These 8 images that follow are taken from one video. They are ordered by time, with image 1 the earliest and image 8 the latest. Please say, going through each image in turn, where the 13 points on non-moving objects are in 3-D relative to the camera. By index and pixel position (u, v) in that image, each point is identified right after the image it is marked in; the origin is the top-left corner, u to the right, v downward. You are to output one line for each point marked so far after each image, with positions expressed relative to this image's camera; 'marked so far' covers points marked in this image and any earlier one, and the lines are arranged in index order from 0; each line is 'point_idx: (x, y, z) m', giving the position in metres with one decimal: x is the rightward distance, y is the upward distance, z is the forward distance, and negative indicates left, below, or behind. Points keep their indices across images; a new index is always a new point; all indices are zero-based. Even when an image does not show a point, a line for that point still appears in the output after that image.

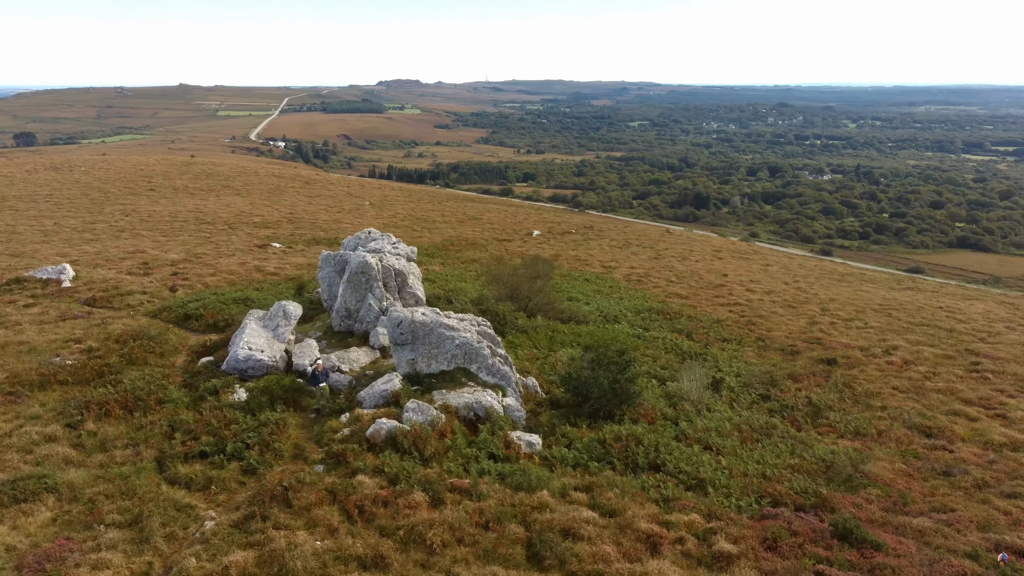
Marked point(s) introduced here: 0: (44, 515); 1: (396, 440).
0: (-7.9, -3.8, +13.8) m
1: (-2.3, -3.0, +16.0) m
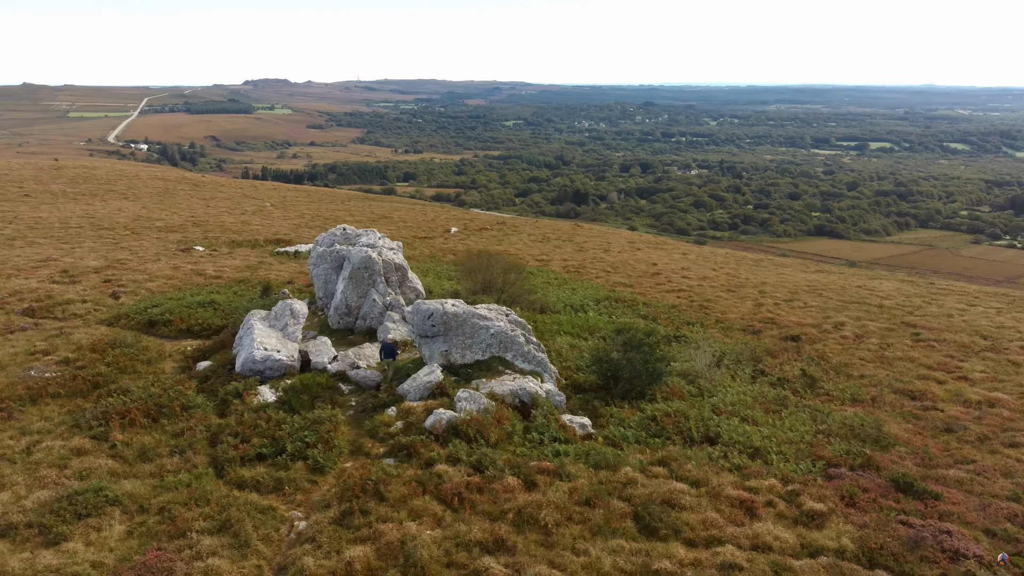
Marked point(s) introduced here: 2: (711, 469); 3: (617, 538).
0: (-6.3, -3.8, +13.0) m
1: (-1.1, -2.8, +16.0) m
2: (+3.7, -3.3, +14.8) m
3: (+1.7, -3.8, +12.3) m
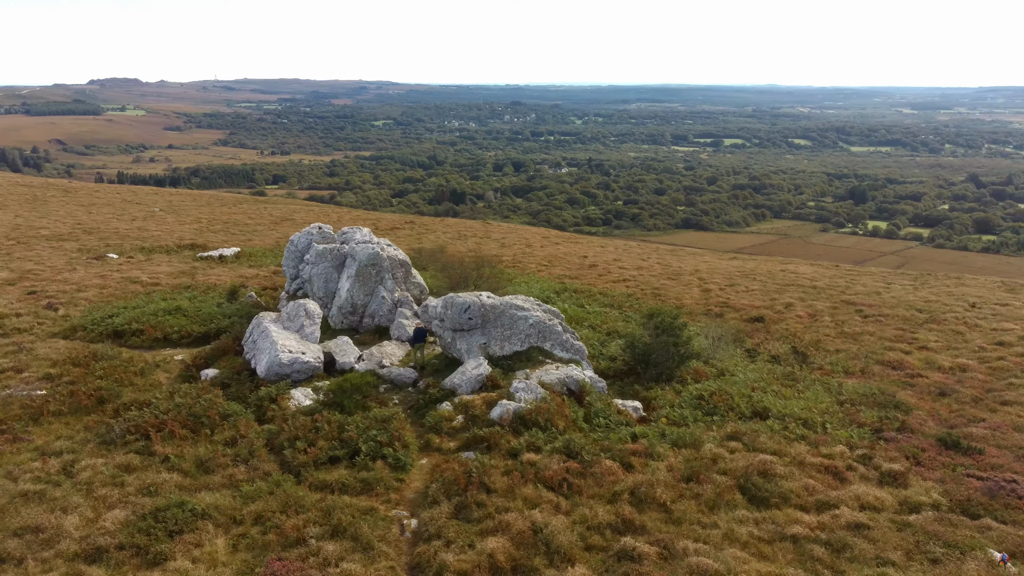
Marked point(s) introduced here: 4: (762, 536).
0: (-4.4, -3.8, +12.2) m
1: (+0.3, -2.6, +15.9) m
2: (+5.2, -2.9, +15.5) m
3: (+3.6, -3.5, +12.8) m
4: (+3.7, -3.6, +11.8) m
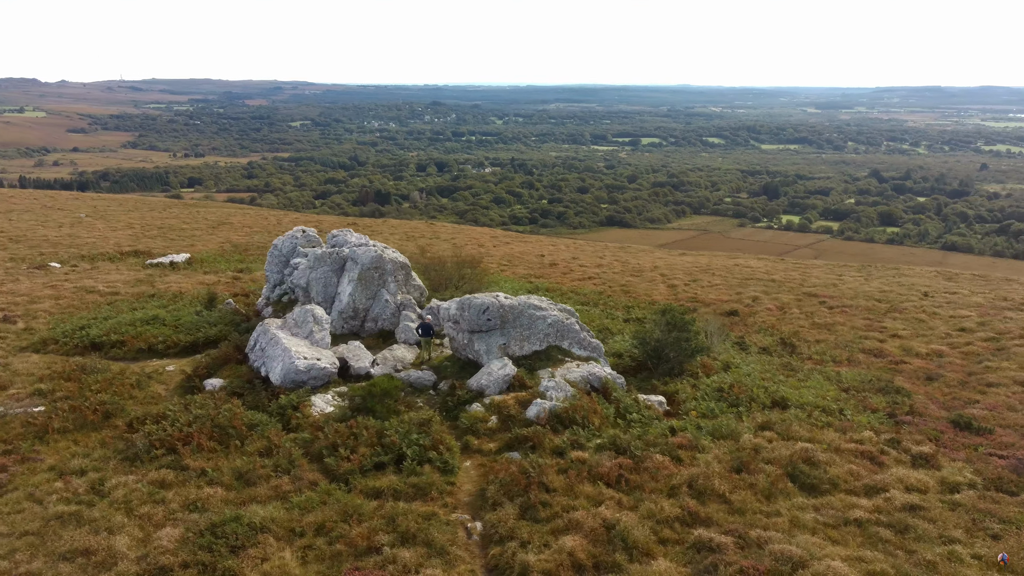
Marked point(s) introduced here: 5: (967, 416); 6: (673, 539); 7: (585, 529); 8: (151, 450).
0: (-3.3, -3.9, +11.9) m
1: (+1.0, -2.5, +16.0) m
2: (+5.9, -2.8, +16.0) m
3: (+4.6, -3.4, +13.2) m
4: (+4.8, -3.5, +12.2) m
5: (+10.1, -2.8, +18.0) m
6: (+2.4, -3.7, +12.0) m
7: (+1.1, -3.6, +12.2) m
8: (-6.8, -3.1, +15.4) m
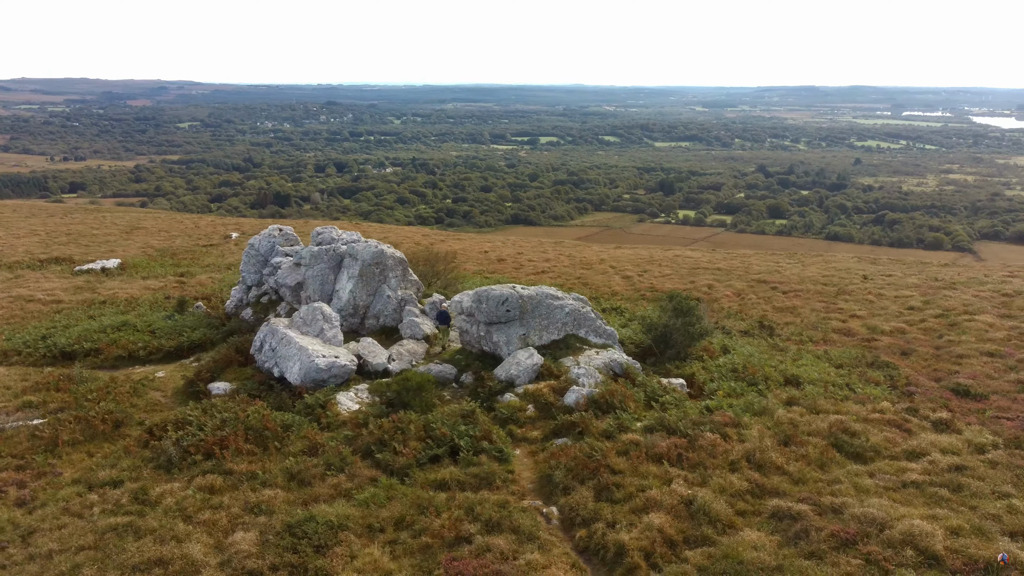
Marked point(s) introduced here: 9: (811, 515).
0: (-2.0, -3.8, +11.7) m
1: (+1.8, -2.3, +16.3) m
2: (+6.7, -2.4, +16.8) m
3: (+5.7, -3.0, +13.8) m
4: (+6.0, -3.1, +12.9) m
5: (+10.6, -2.3, +19.3) m
6: (+3.7, -3.4, +12.4) m
7: (+2.4, -3.4, +12.5) m
8: (-5.9, -3.1, +14.7) m
9: (+4.5, -3.4, +12.0) m
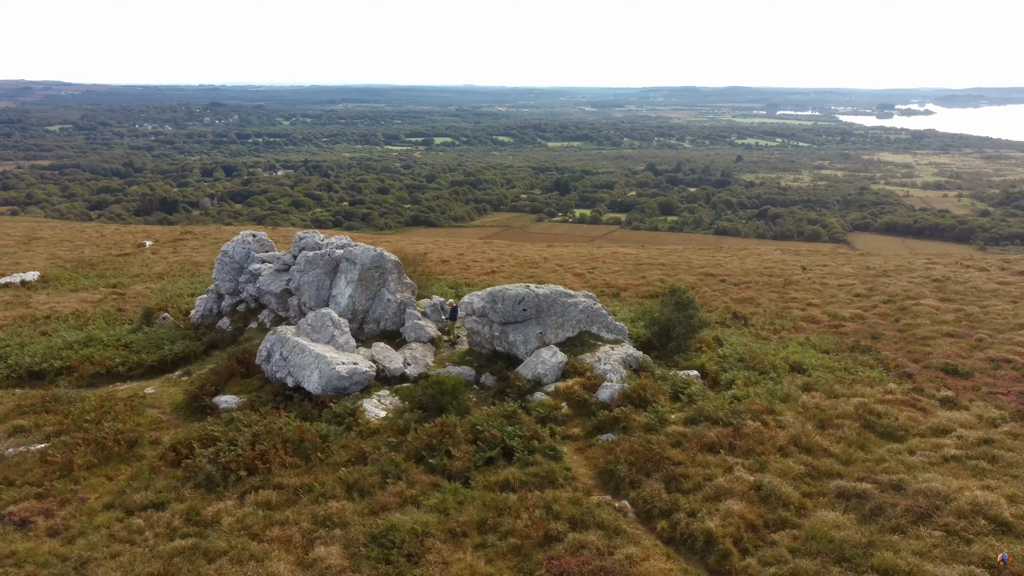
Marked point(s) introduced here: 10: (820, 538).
0: (-0.6, -3.8, +11.5) m
1: (+2.5, -2.2, +16.5) m
2: (+7.3, -2.1, +17.7) m
3: (+6.7, -2.8, +14.6) m
4: (+7.1, -2.9, +13.7) m
5: (+10.9, -1.9, +20.6) m
6: (+4.9, -3.3, +12.9) m
7: (+3.6, -3.3, +12.8) m
8: (-4.9, -3.2, +14.0) m
9: (+5.7, -3.2, +12.6) m
10: (+4.4, -3.5, +11.5) m
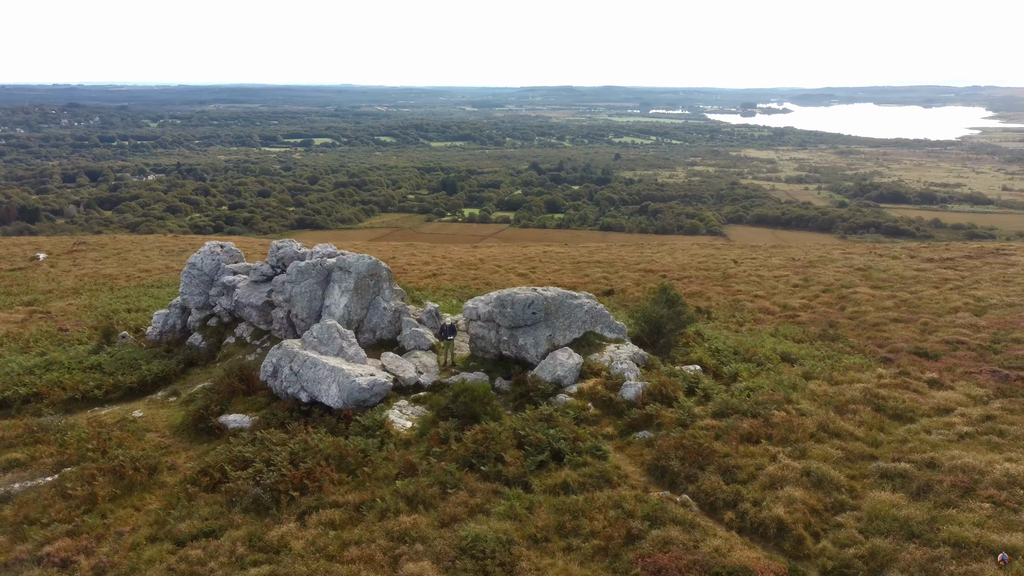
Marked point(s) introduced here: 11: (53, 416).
0: (+0.7, -3.9, +11.6) m
1: (+3.0, -2.2, +17.0) m
2: (+7.6, -2.0, +18.8) m
3: (+7.4, -2.6, +15.6) m
4: (+8.0, -2.8, +14.9) m
5: (+10.8, -1.7, +22.2) m
6: (+5.9, -3.2, +13.8) m
7: (+4.6, -3.2, +13.5) m
8: (-3.9, -3.5, +13.5) m
9: (+6.8, -3.1, +13.6) m
10: (+5.6, -3.5, +12.3) m
11: (-10.6, -2.9, +18.5) m
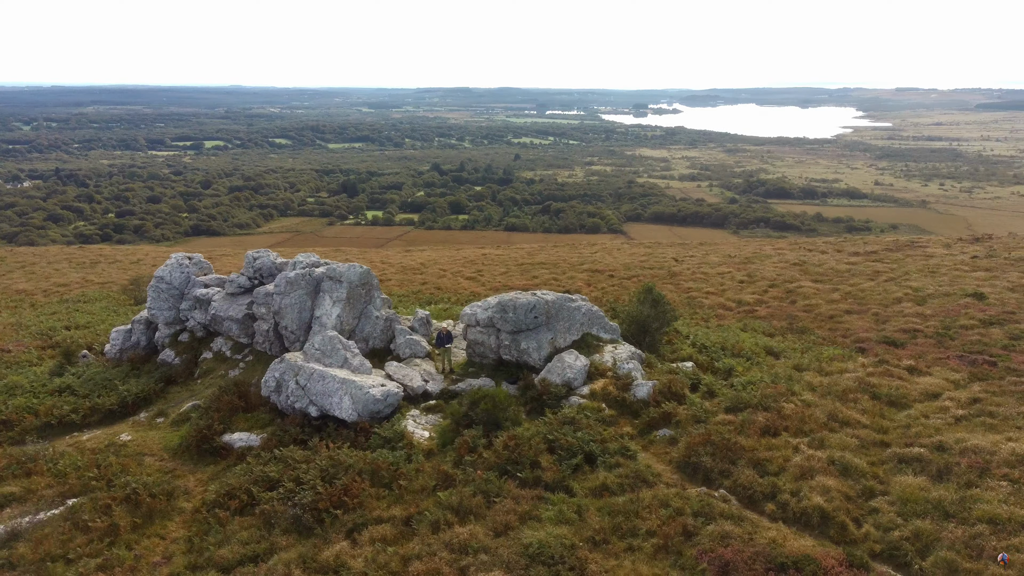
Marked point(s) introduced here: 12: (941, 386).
0: (+1.7, -4.0, +11.8) m
1: (+3.3, -2.2, +17.4) m
2: (+7.7, -1.9, +19.7) m
3: (+7.9, -2.5, +16.6) m
4: (+8.5, -2.6, +15.9) m
5: (+10.4, -1.5, +23.5) m
6: (+6.6, -3.1, +14.5) m
7: (+5.3, -3.2, +14.1) m
8: (-3.2, -3.7, +13.2) m
9: (+7.4, -3.0, +14.4) m
10: (+6.5, -3.4, +13.0) m
11: (-10.4, -3.4, +17.3) m
12: (+9.5, -2.2, +17.9) m
